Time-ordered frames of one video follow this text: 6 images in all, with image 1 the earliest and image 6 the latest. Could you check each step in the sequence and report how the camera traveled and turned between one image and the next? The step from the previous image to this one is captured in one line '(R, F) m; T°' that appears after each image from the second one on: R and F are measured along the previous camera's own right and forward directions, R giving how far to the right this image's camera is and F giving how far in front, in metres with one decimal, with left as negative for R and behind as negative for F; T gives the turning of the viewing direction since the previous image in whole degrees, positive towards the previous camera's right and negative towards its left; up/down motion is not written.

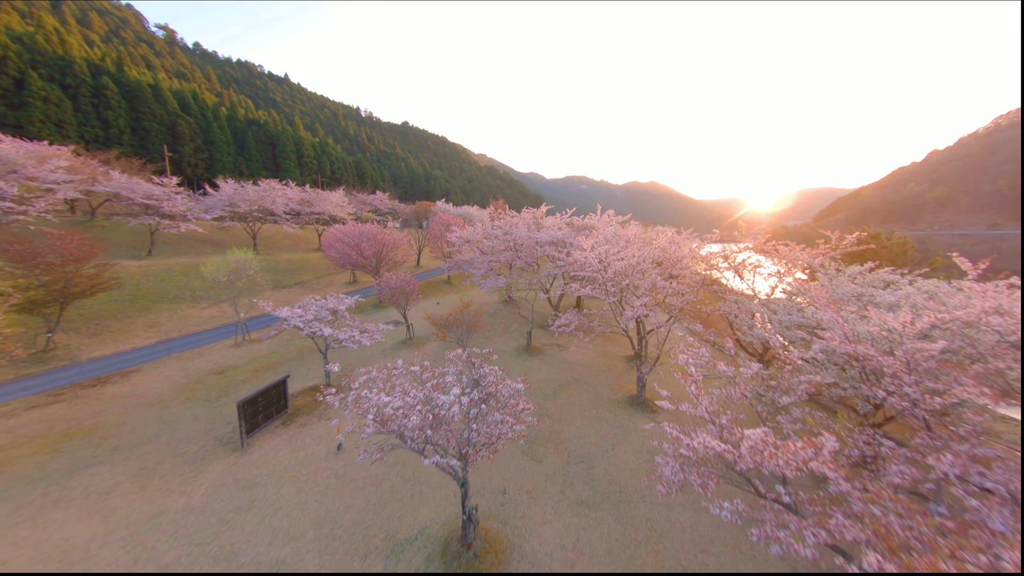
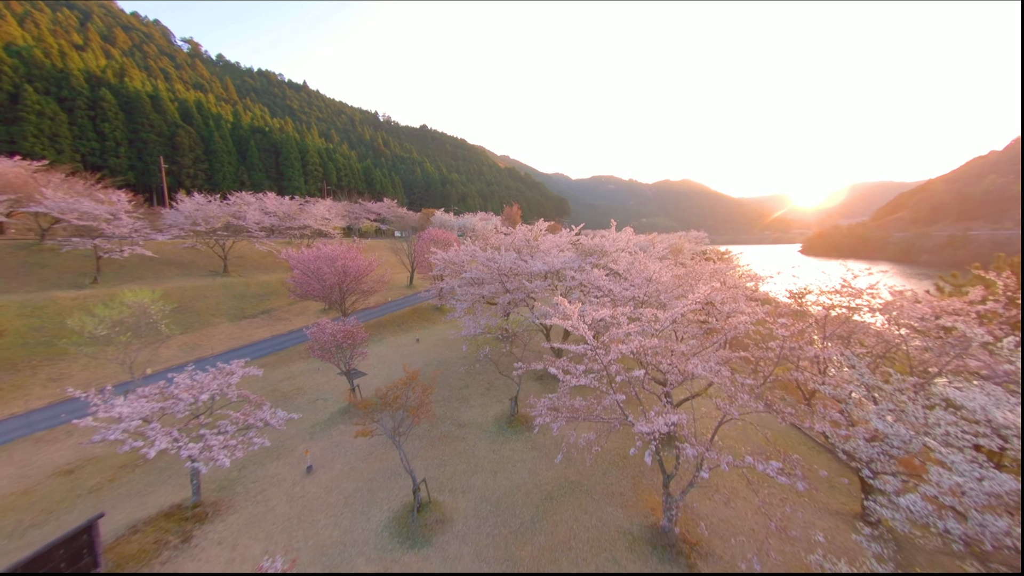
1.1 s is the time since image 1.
(+1.5, +4.3) m; -4°
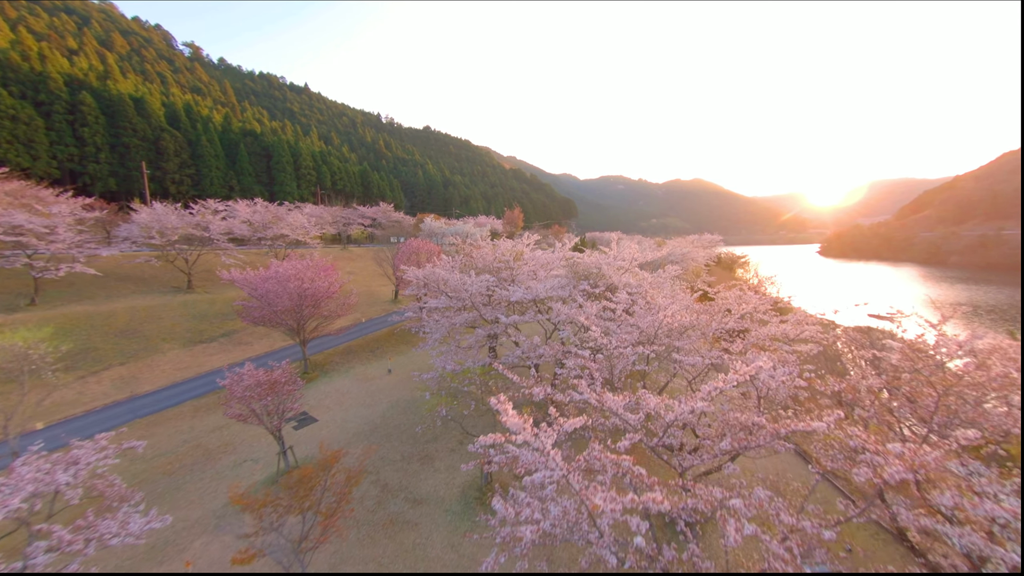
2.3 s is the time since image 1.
(+0.9, +2.6) m; -1°
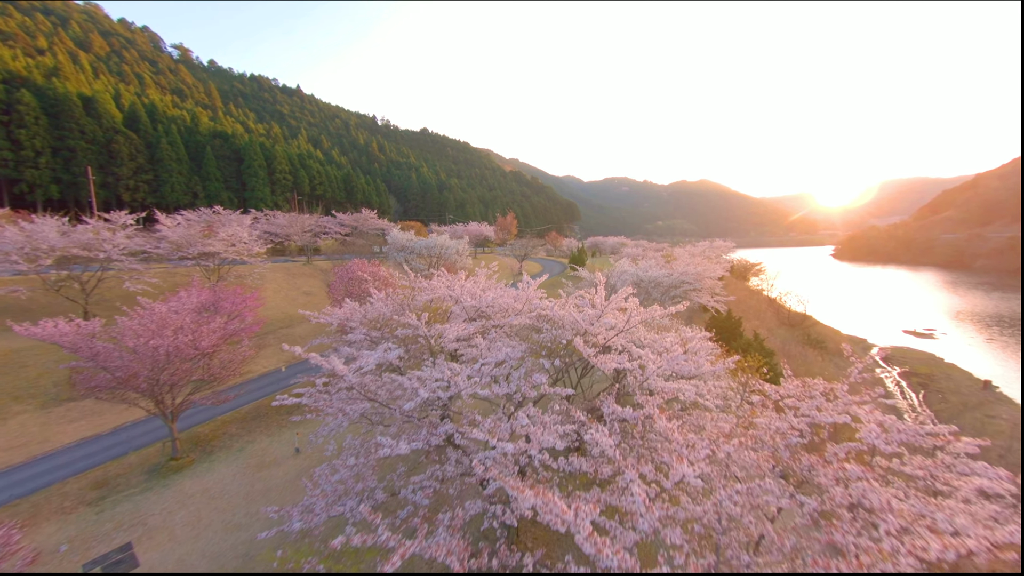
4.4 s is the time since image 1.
(+1.5, +4.5) m; -1°
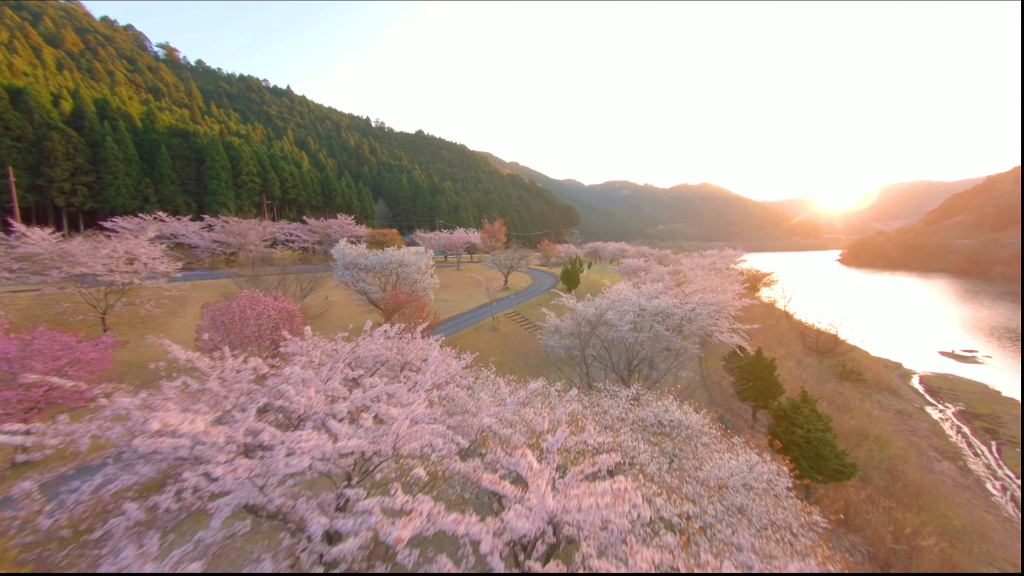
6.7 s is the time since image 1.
(+1.5, +4.8) m; 0°
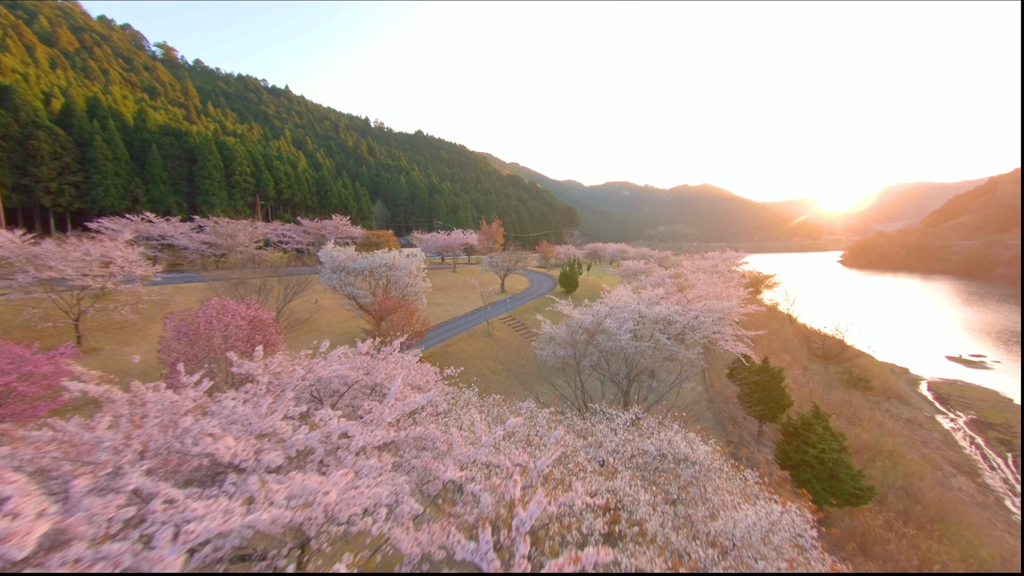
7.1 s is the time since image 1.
(+0.3, +0.8) m; 0°
